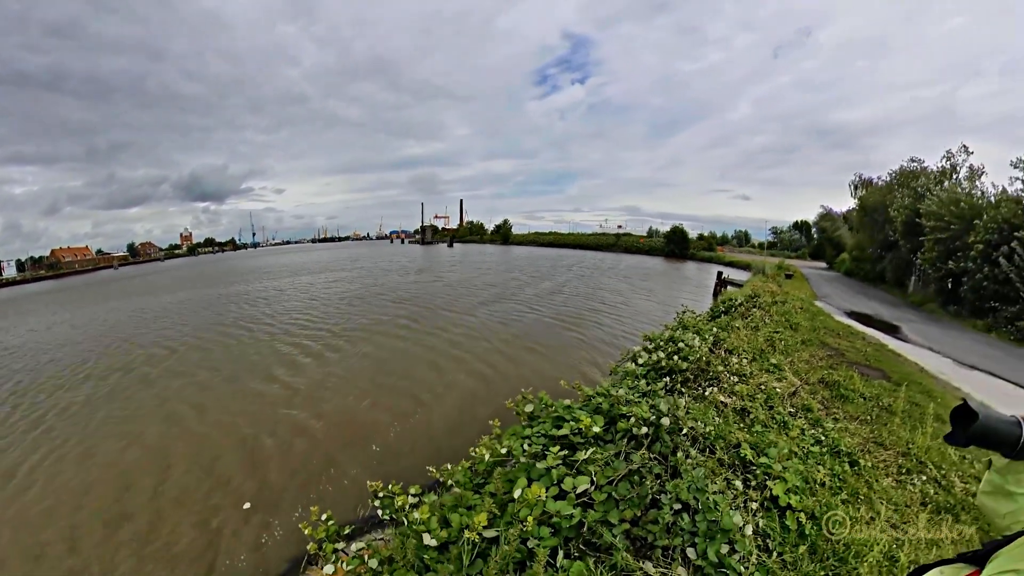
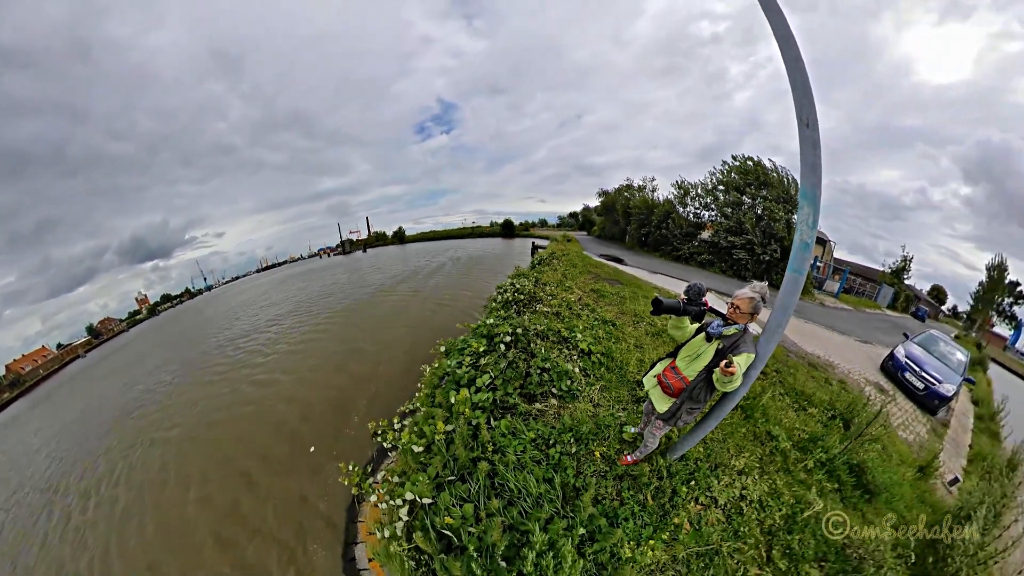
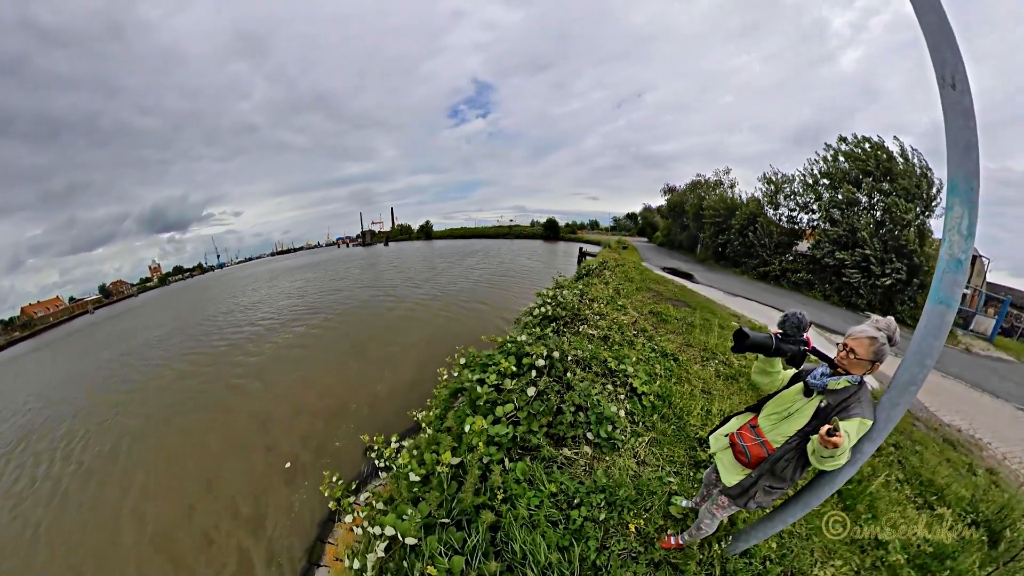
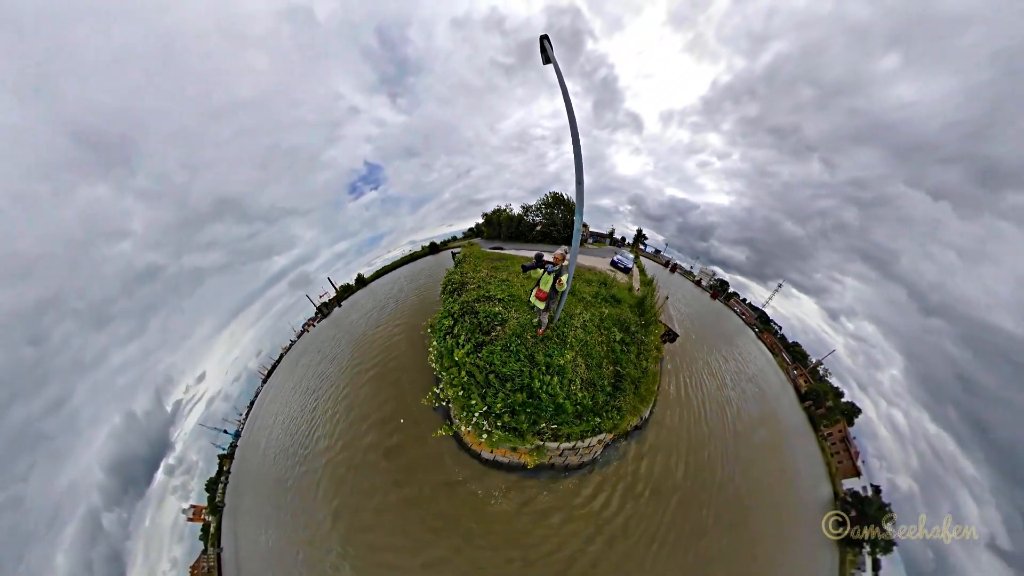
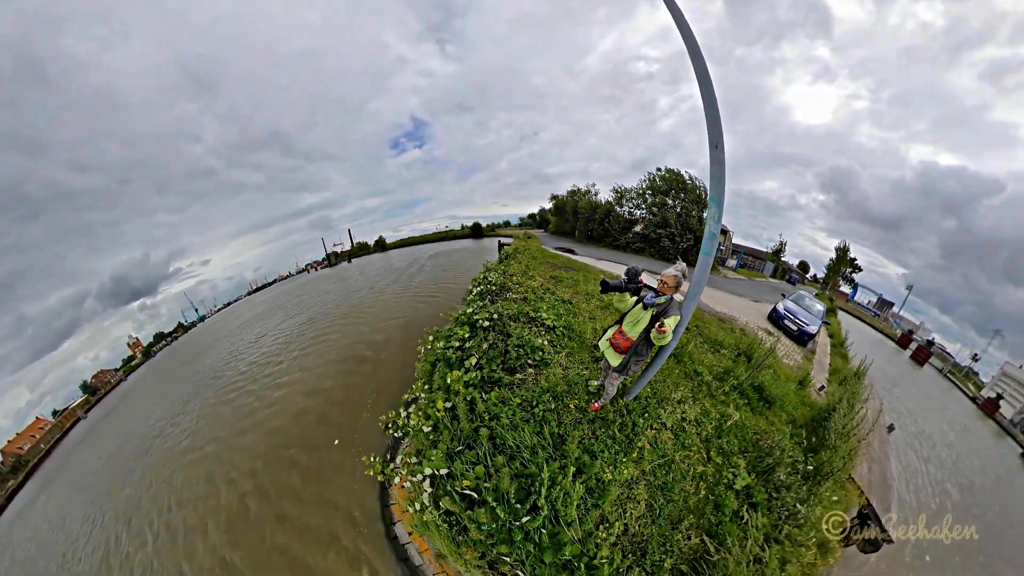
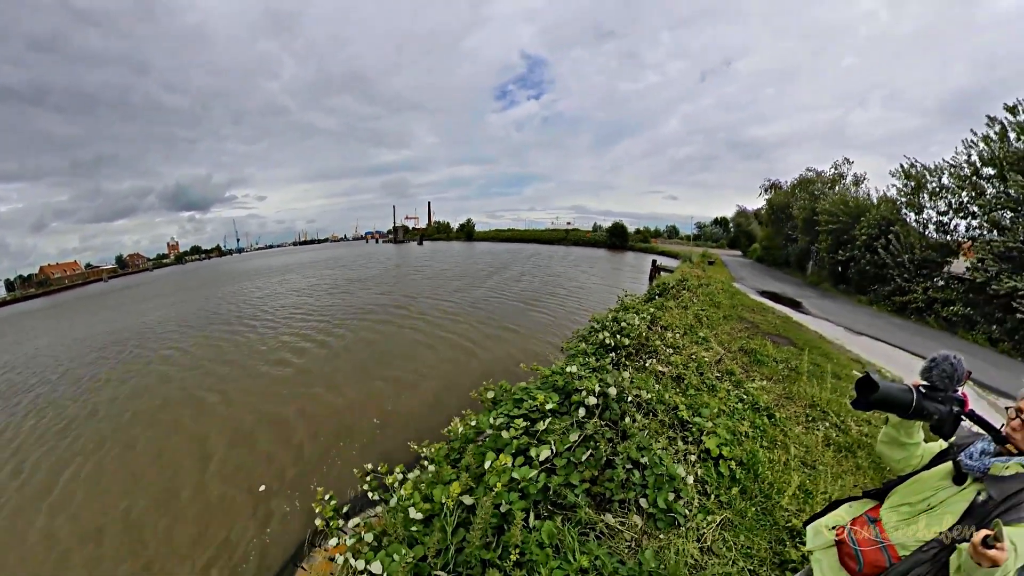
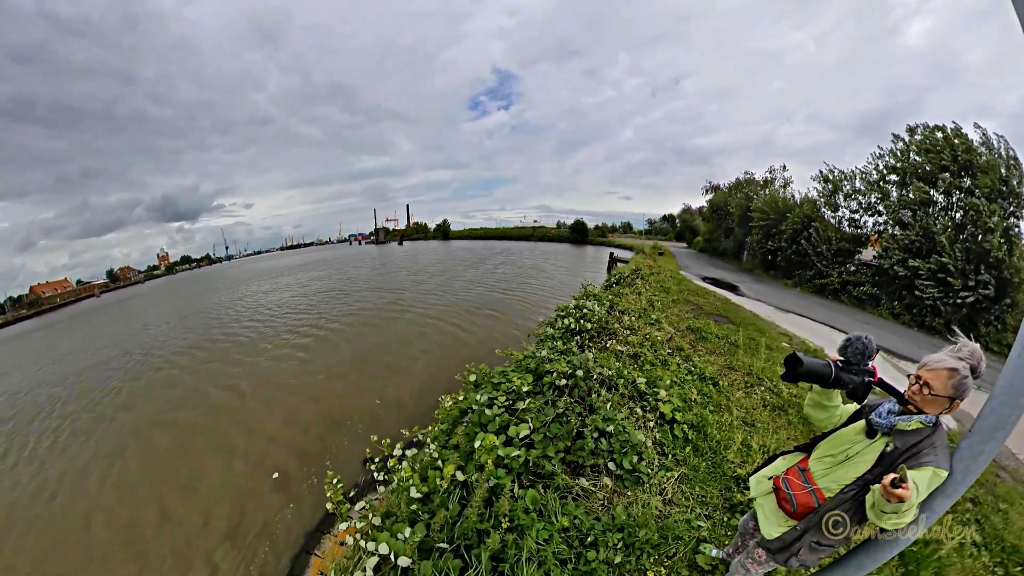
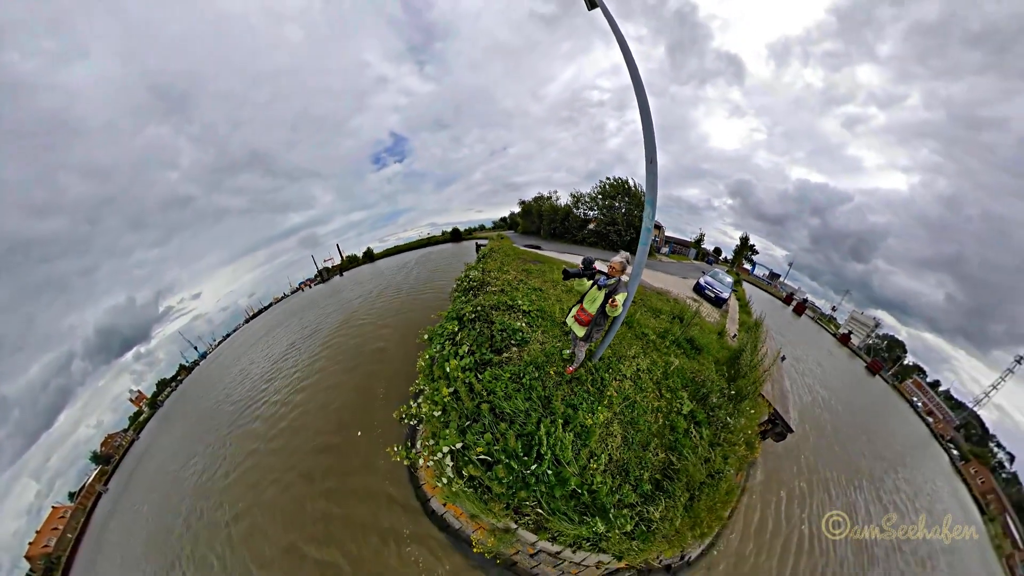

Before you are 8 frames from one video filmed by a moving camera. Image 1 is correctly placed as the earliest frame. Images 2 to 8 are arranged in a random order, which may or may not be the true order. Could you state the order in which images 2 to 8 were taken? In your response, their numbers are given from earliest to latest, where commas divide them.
6, 7, 3, 2, 5, 8, 4
